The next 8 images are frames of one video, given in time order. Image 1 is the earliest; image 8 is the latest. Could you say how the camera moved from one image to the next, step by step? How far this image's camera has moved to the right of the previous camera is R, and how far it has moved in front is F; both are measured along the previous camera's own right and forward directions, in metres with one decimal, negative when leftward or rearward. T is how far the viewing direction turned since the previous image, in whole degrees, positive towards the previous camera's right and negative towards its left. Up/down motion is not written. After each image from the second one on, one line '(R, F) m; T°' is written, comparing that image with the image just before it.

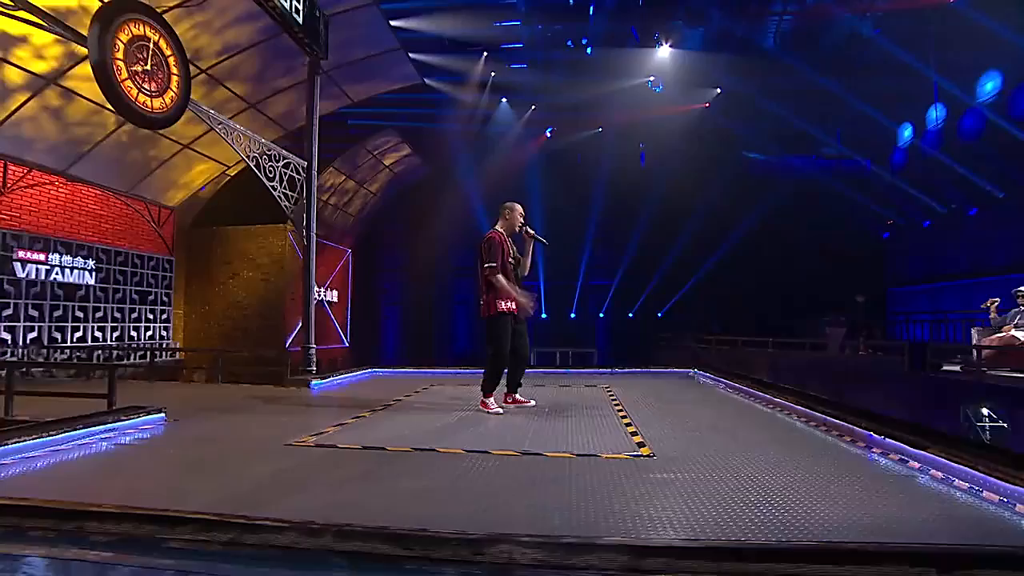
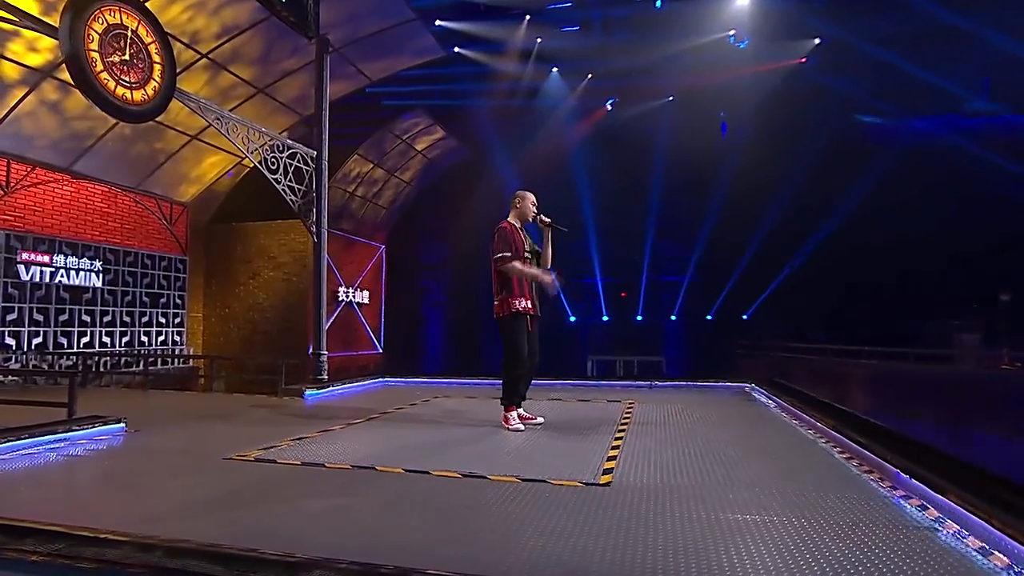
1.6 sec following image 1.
(+1.1, +1.1) m; -13°
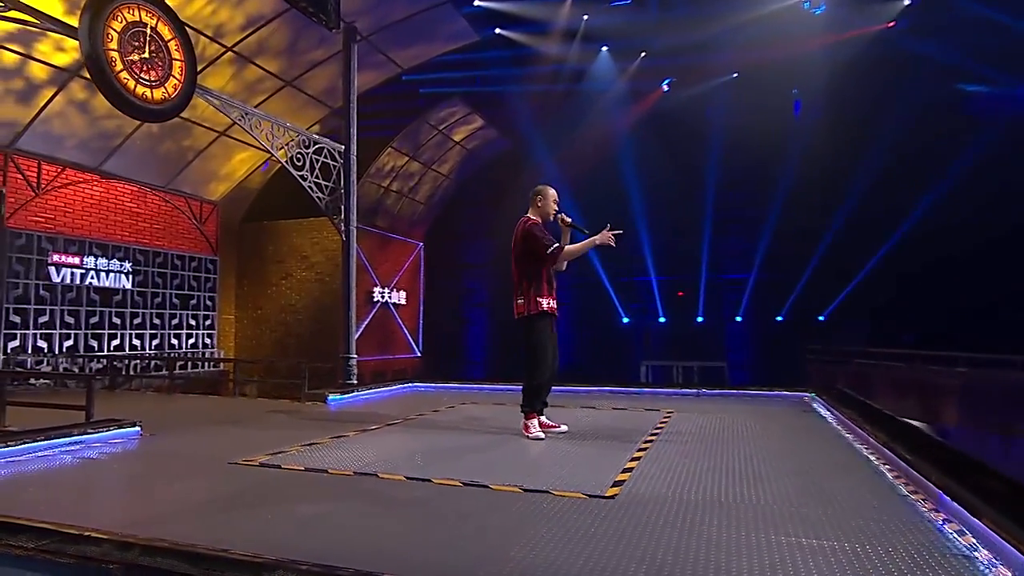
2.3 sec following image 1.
(+0.4, +0.5) m; -7°
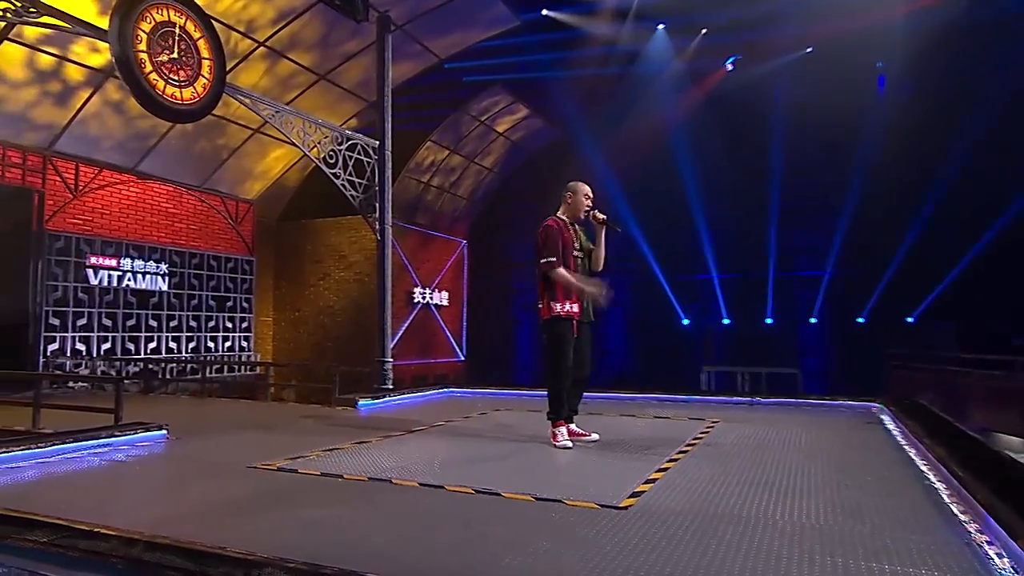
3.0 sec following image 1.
(+0.3, +0.4) m; -7°
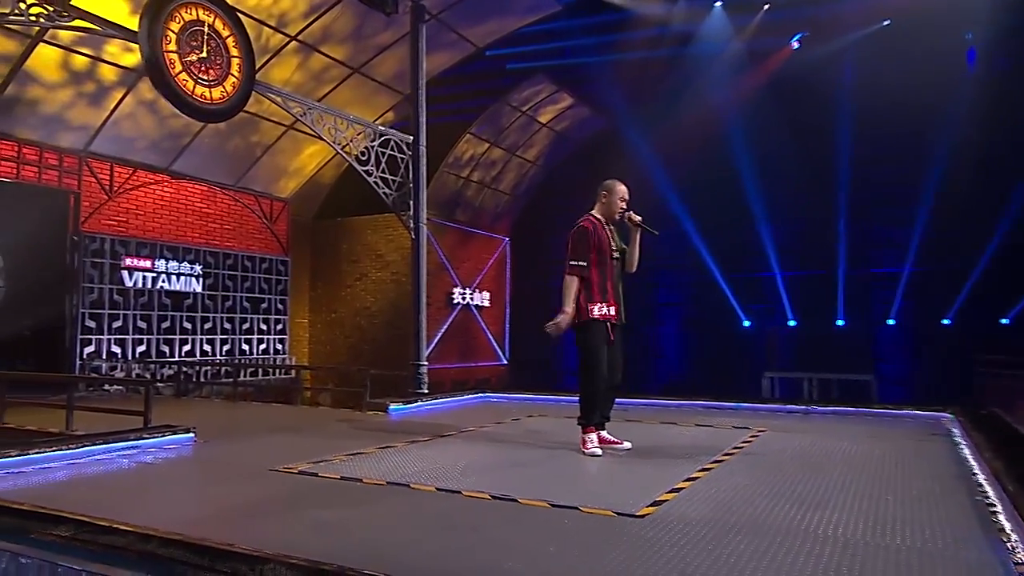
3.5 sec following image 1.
(+0.2, +0.4) m; -5°
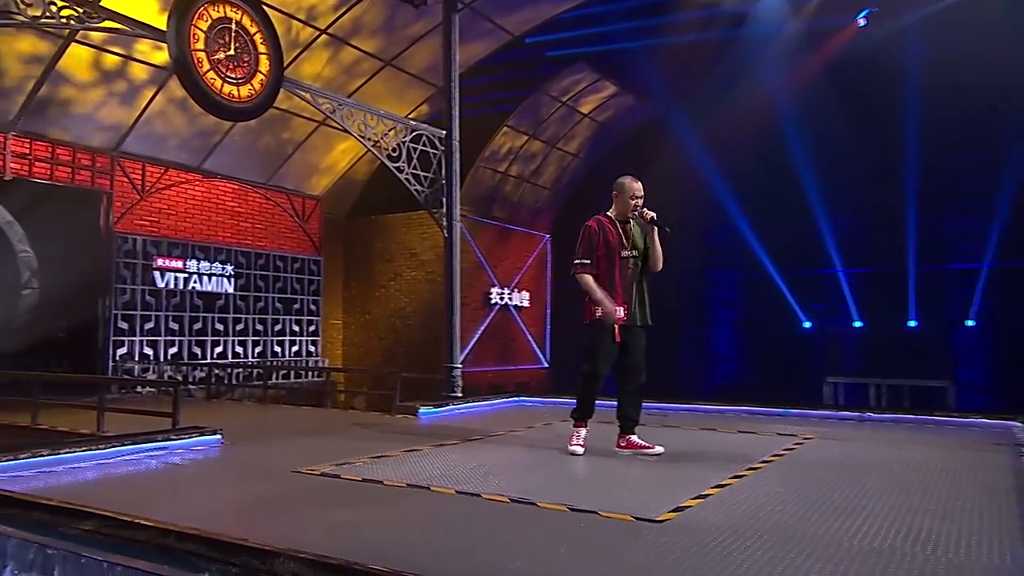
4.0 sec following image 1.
(+0.1, +0.3) m; -4°
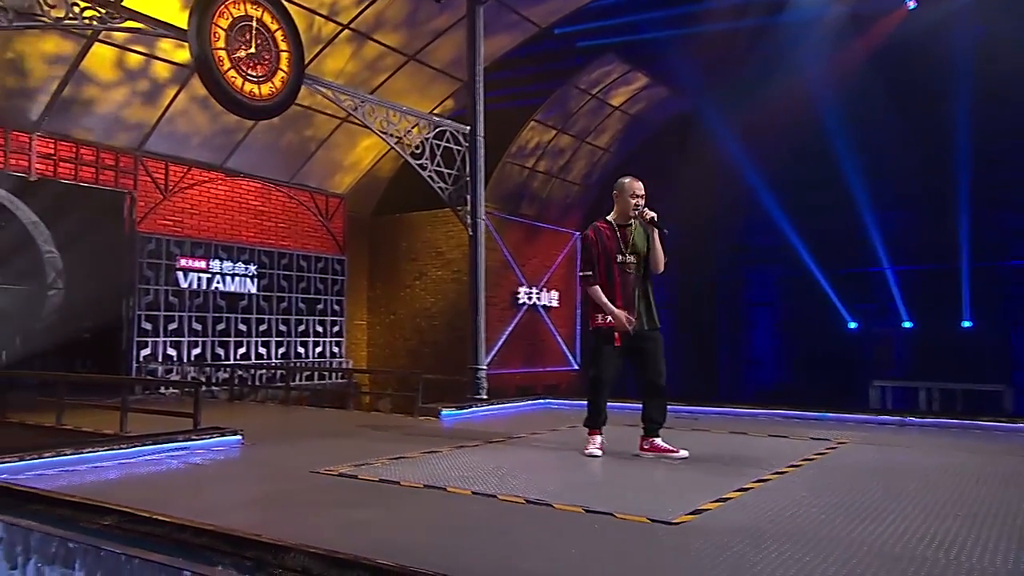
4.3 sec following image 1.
(+0.1, +0.2) m; -3°
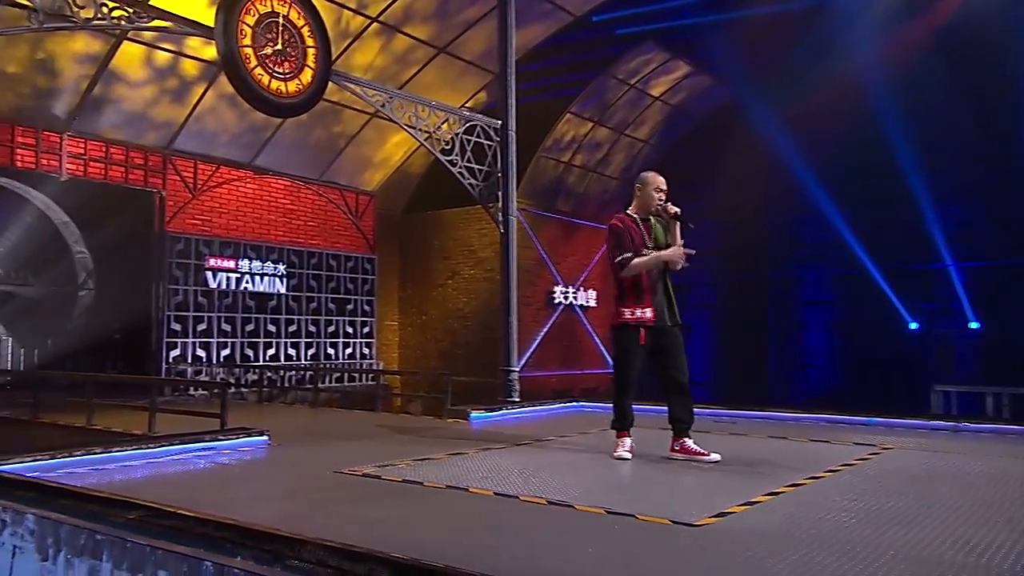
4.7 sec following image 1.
(+0.1, +0.2) m; -3°
